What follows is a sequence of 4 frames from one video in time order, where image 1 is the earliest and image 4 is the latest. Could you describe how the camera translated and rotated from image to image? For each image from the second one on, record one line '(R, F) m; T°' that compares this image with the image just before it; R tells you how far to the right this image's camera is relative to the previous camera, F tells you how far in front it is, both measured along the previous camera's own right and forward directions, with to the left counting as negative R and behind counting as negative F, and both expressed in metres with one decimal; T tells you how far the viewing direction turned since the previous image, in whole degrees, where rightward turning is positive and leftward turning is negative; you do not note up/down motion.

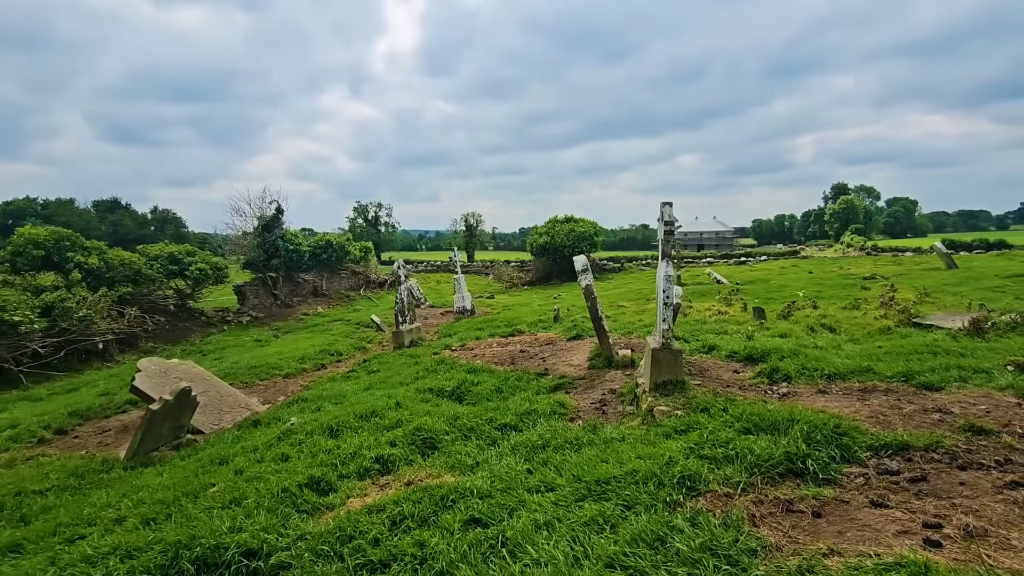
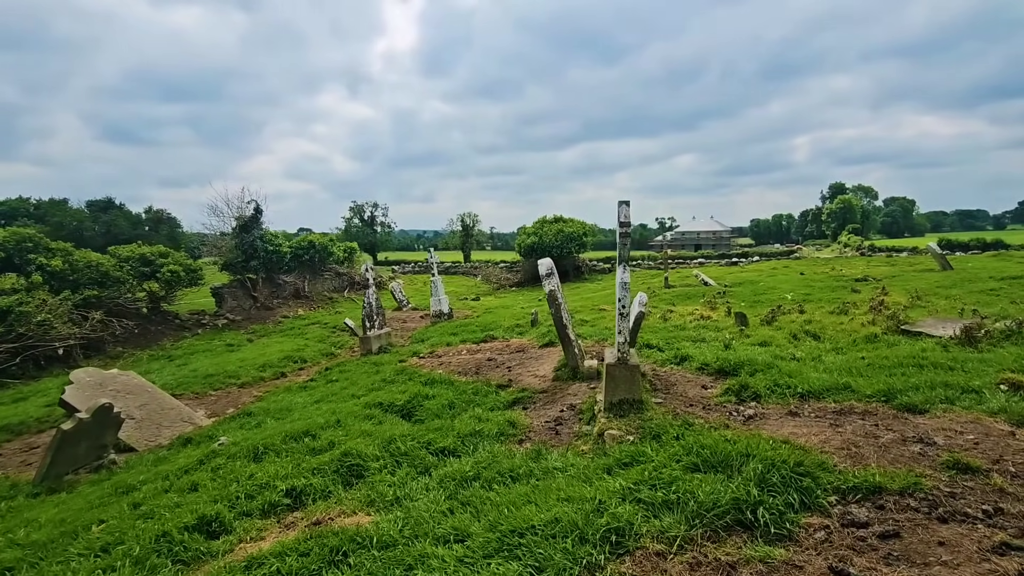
(+0.7, +0.6) m; 0°
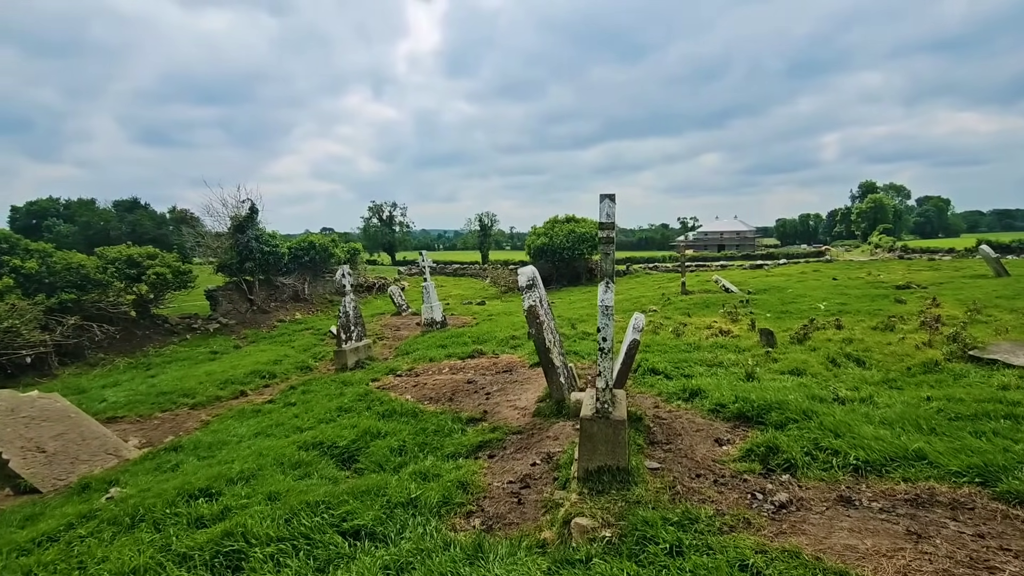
(+0.6, +1.5) m; -2°
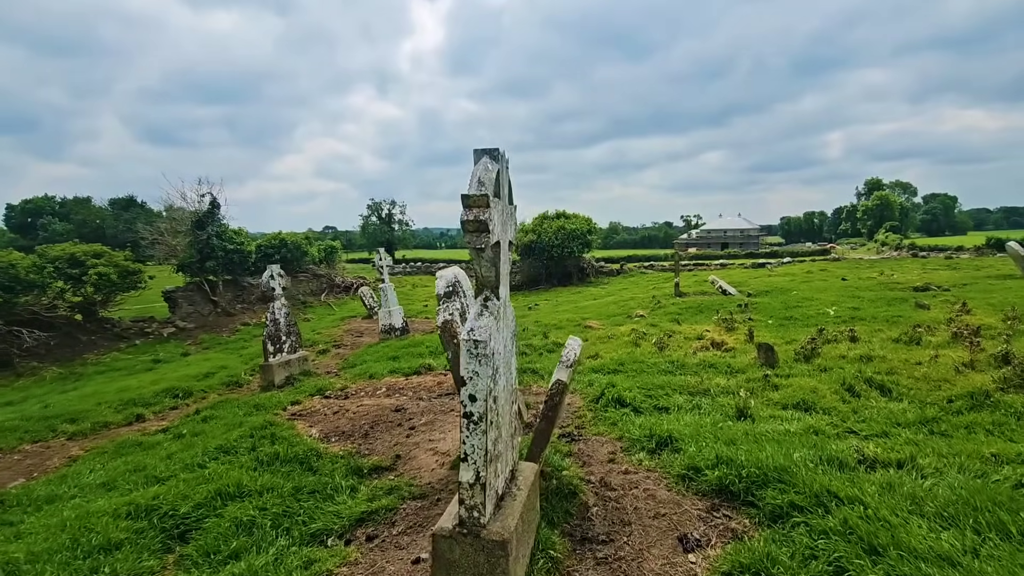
(+0.9, +1.7) m; 0°
